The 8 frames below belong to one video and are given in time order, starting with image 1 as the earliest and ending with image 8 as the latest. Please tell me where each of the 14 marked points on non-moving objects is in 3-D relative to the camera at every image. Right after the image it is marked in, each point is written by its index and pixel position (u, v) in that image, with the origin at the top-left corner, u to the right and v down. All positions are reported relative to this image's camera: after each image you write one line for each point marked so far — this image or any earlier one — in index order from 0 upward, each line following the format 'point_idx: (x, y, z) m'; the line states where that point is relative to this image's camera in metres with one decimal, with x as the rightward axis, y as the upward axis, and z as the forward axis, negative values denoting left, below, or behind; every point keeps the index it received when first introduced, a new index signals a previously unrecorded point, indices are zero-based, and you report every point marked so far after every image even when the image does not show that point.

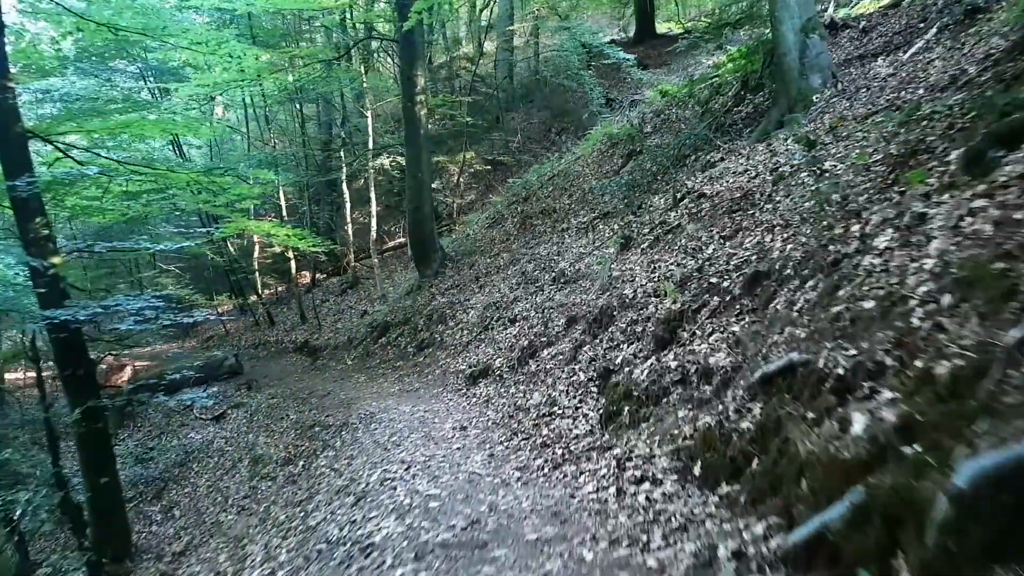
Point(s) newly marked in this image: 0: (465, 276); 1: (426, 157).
0: (-1.0, +0.2, +15.6) m
1: (-2.0, +3.1, +17.3) m
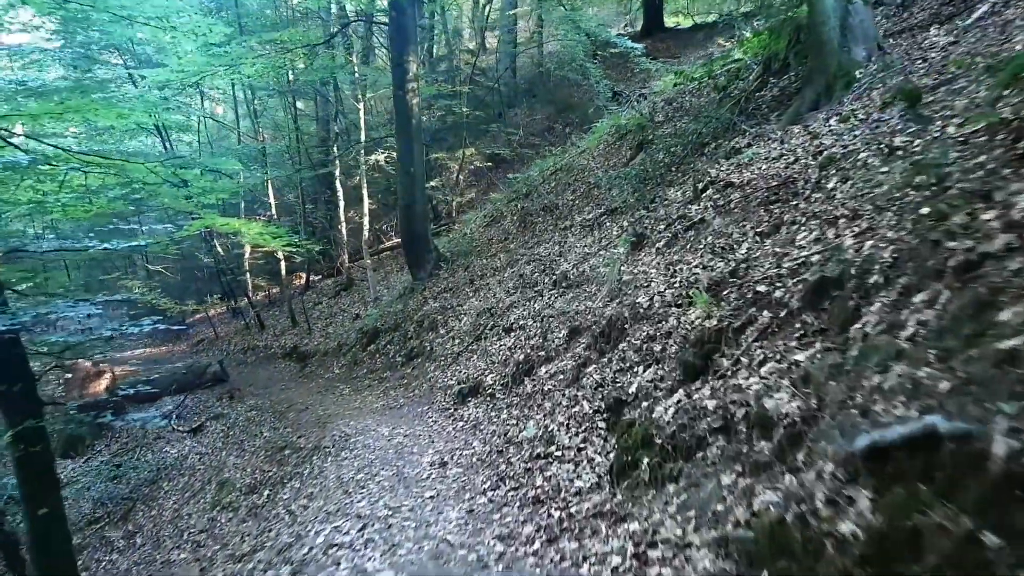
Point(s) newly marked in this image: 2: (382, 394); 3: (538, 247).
0: (-1.0, +0.2, +14.3) m
1: (-2.0, +3.0, +16.0) m
2: (-2.1, -1.7, +11.7) m
3: (+0.4, +0.7, +12.6) m
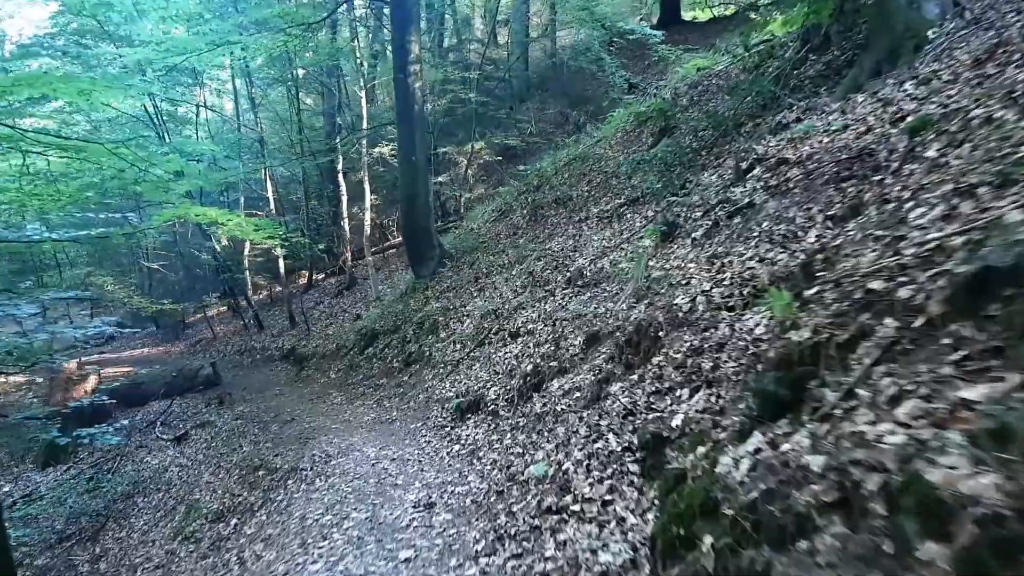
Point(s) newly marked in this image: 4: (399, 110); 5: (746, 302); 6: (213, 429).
0: (-0.9, +0.2, +13.1) m
1: (-1.8, +3.0, +14.8) m
2: (-2.0, -1.7, +10.5) m
3: (+0.6, +0.7, +11.4) m
4: (-2.2, +3.5, +14.6) m
5: (+1.7, -0.1, +5.1) m
6: (-5.8, -2.8, +14.4) m
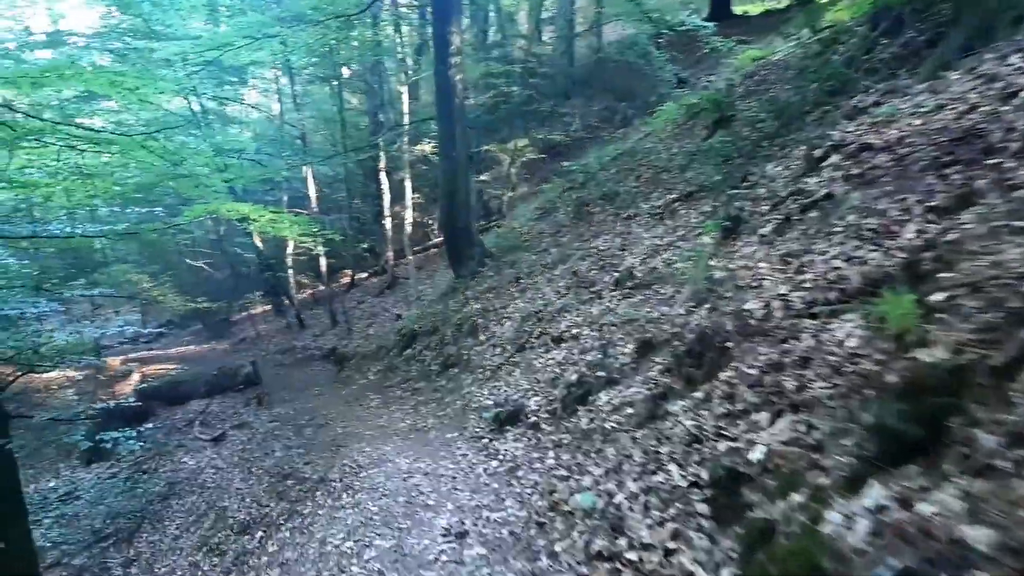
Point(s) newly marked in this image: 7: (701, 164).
0: (-0.1, +0.2, +12.5) m
1: (-1.0, +3.0, +14.3) m
2: (-1.4, -1.7, +10.0) m
3: (+1.2, +0.7, +10.7) m
4: (-1.3, +3.5, +14.1) m
5: (+1.9, -0.1, +4.4) m
6: (-5.0, -2.7, +14.2) m
7: (+2.8, +1.8, +10.8) m
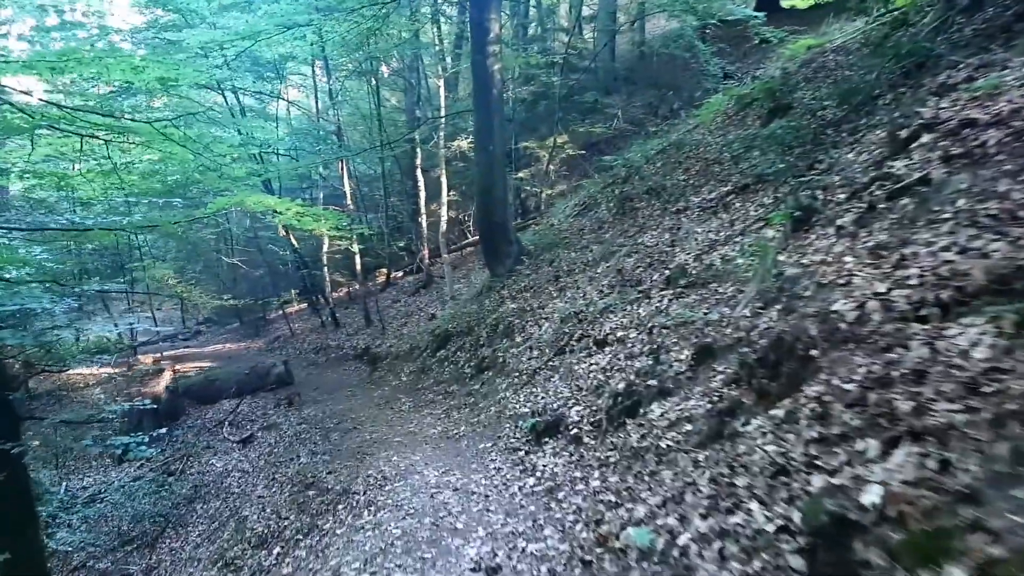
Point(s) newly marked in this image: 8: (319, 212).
0: (+0.5, +0.2, +11.8) m
1: (-0.2, +3.1, +13.7) m
2: (-0.9, -1.7, +9.4) m
3: (+1.8, +0.7, +10.0) m
4: (-0.6, +3.5, +13.5) m
5: (+2.1, -0.1, +3.7) m
6: (-4.3, -2.7, +13.8) m
7: (+3.4, +1.8, +10.1) m
8: (-4.2, +1.6, +15.8) m
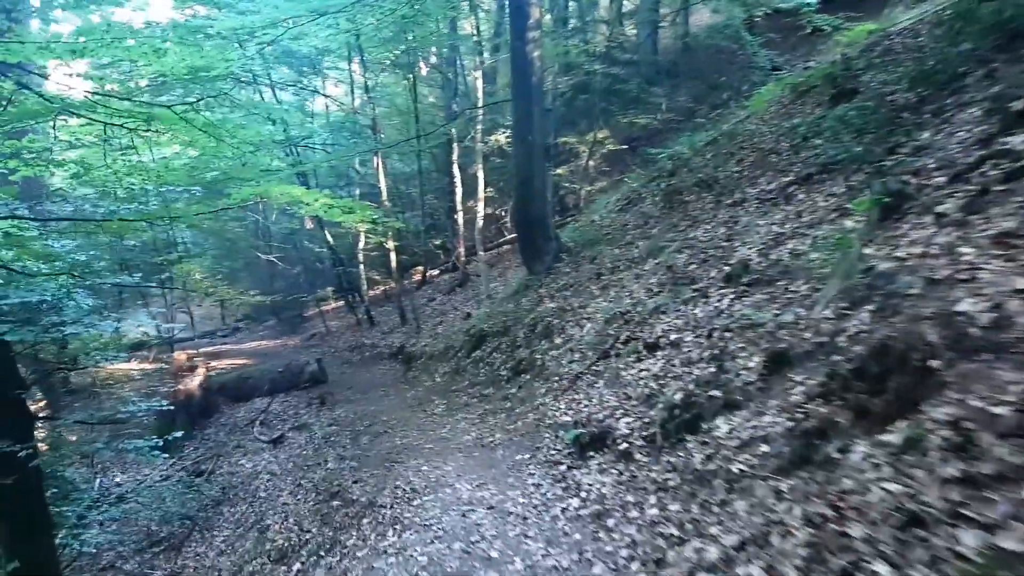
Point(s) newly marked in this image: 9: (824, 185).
0: (+1.1, +0.2, +11.2) m
1: (+0.5, +3.1, +13.1) m
2: (-0.4, -1.6, +8.8) m
3: (+2.3, +0.7, +9.3) m
4: (+0.1, +3.6, +12.9) m
5: (+2.3, -0.1, +3.0) m
6: (-3.6, -2.6, +13.3) m
7: (+3.9, +1.8, +9.3) m
8: (-3.3, +1.7, +15.3) m
9: (+3.3, +1.1, +7.8) m
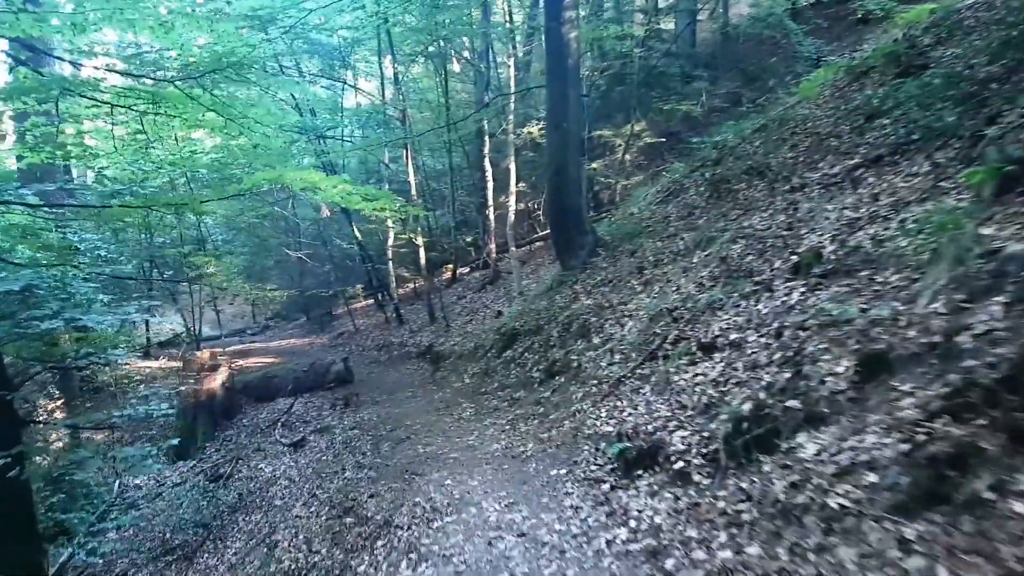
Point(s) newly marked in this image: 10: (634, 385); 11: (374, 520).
0: (+1.6, +0.3, +10.4) m
1: (+1.1, +3.2, +12.3) m
2: (-0.1, -1.6, +8.1) m
3: (+2.7, +0.8, +8.4) m
4: (+0.7, +3.6, +12.1) m
5: (+2.4, 0.0, +2.1) m
6: (-3.1, -2.6, +12.7) m
7: (+4.3, +1.9, +8.3) m
8: (-2.7, +1.8, +14.7) m
9: (+3.6, +1.2, +6.9) m
10: (+1.1, -0.8, +6.4) m
11: (-1.1, -1.9, +6.0) m
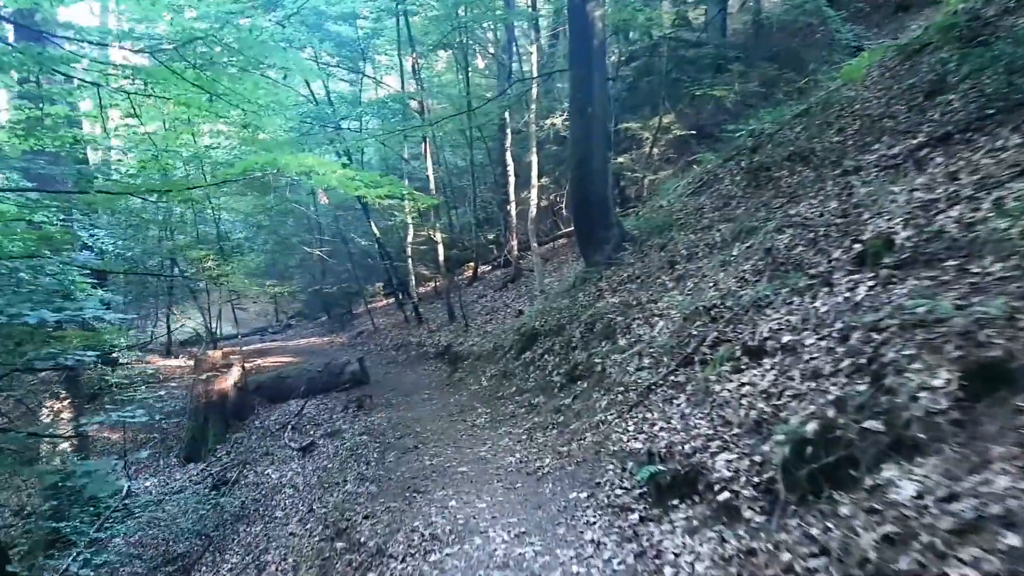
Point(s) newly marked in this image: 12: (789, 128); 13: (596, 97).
0: (+1.8, +0.3, +9.5) m
1: (+1.4, +3.2, +11.4) m
2: (+0.1, -1.5, +7.3) m
3: (+2.9, +0.8, +7.5) m
4: (+1.0, +3.7, +11.3) m
5: (+2.4, 0.0, +1.2) m
6: (-2.7, -2.5, +12.0) m
7: (+4.5, +1.9, +7.4) m
8: (-2.3, +1.8, +14.0) m
9: (+3.7, +1.2, +6.0) m
10: (+1.2, -0.8, +5.5) m
11: (-1.0, -1.8, +5.3) m
12: (+4.4, +2.5, +11.6) m
13: (+1.3, +3.0, +11.4) m
